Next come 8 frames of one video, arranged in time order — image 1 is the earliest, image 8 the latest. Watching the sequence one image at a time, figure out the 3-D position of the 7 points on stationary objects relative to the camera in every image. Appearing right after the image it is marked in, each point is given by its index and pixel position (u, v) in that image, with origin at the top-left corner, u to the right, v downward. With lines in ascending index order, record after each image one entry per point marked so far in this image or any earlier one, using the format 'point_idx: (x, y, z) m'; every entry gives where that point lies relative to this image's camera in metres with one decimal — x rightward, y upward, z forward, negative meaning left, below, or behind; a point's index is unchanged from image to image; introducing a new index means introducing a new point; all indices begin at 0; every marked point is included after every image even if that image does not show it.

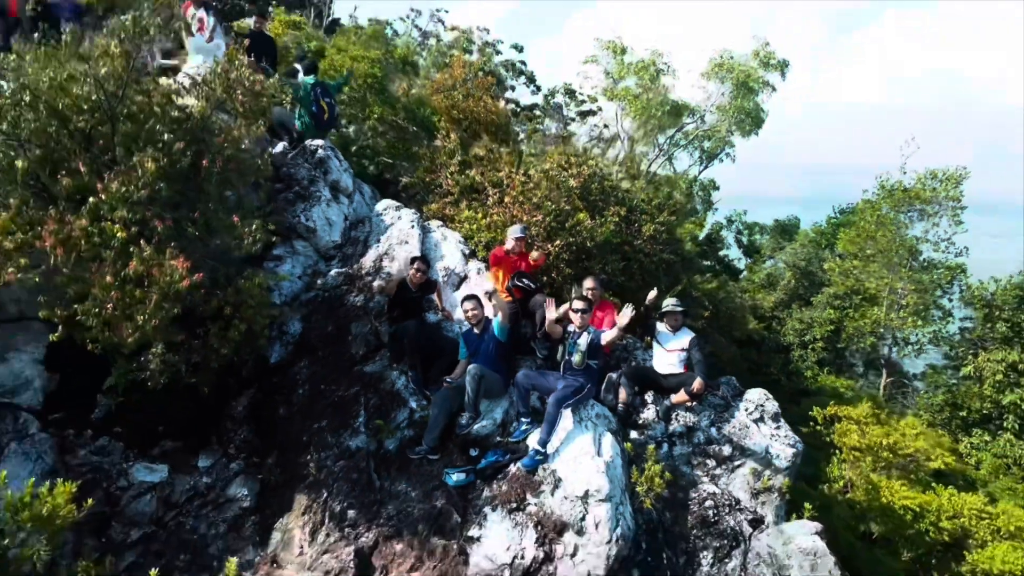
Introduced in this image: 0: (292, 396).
0: (-0.9, -0.4, +3.8) m
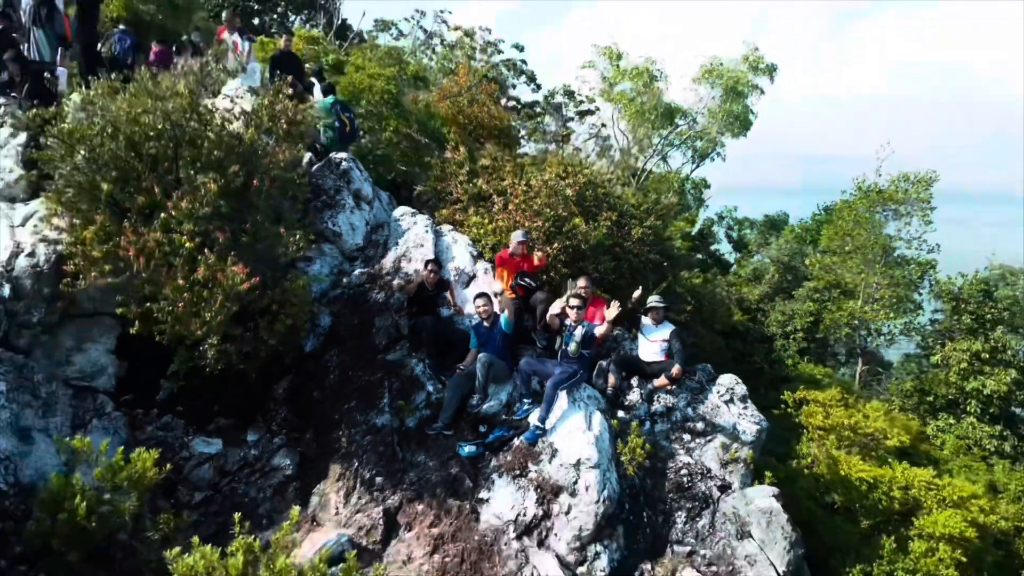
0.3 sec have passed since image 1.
0: (-0.9, -0.4, +4.4) m
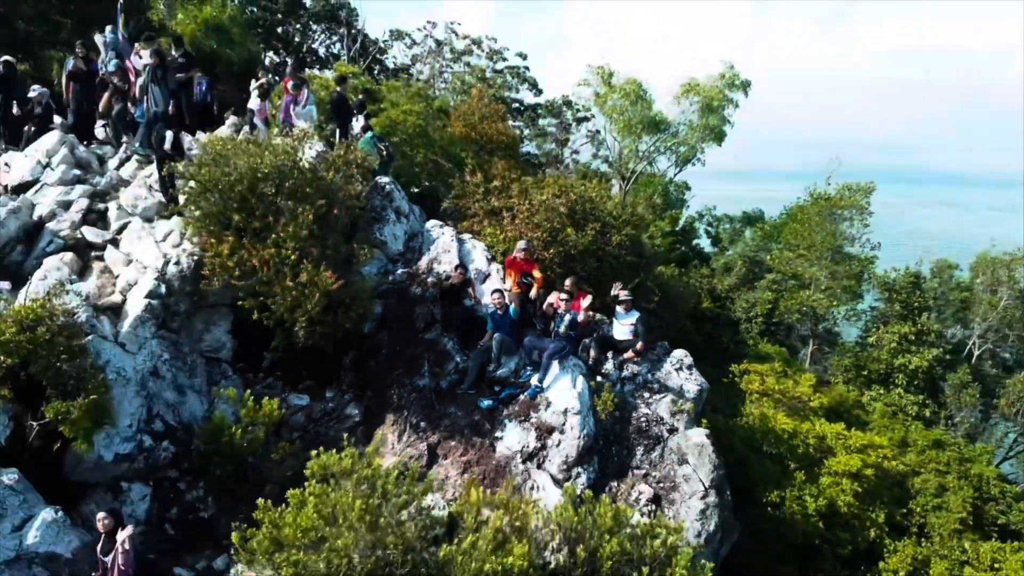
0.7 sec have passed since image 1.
0: (-0.8, -0.4, +6.0) m
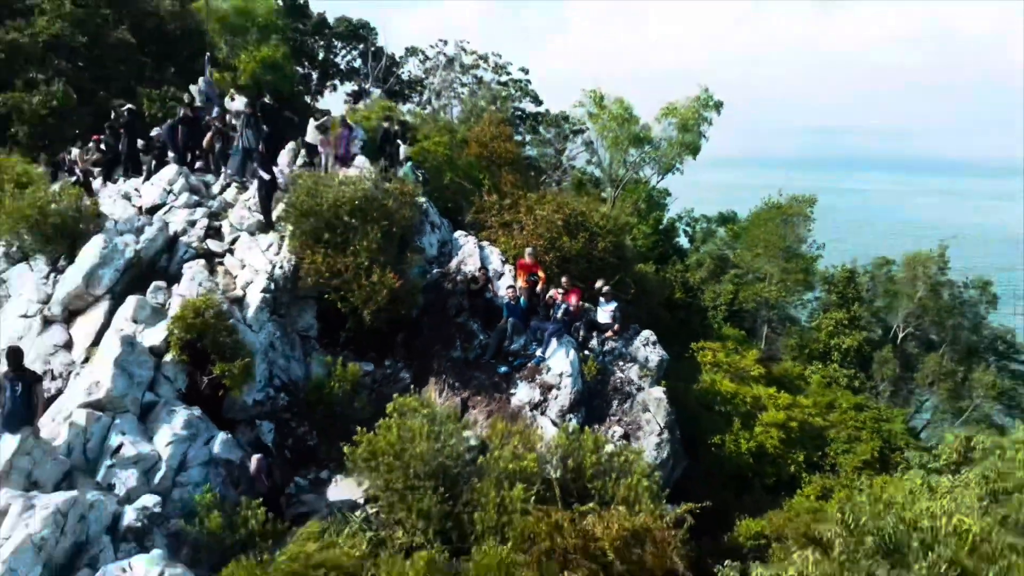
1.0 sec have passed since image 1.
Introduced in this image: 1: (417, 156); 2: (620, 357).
0: (-0.8, -0.4, +8.1) m
1: (-1.0, +1.4, +10.1) m
2: (+0.9, -0.6, +8.0) m
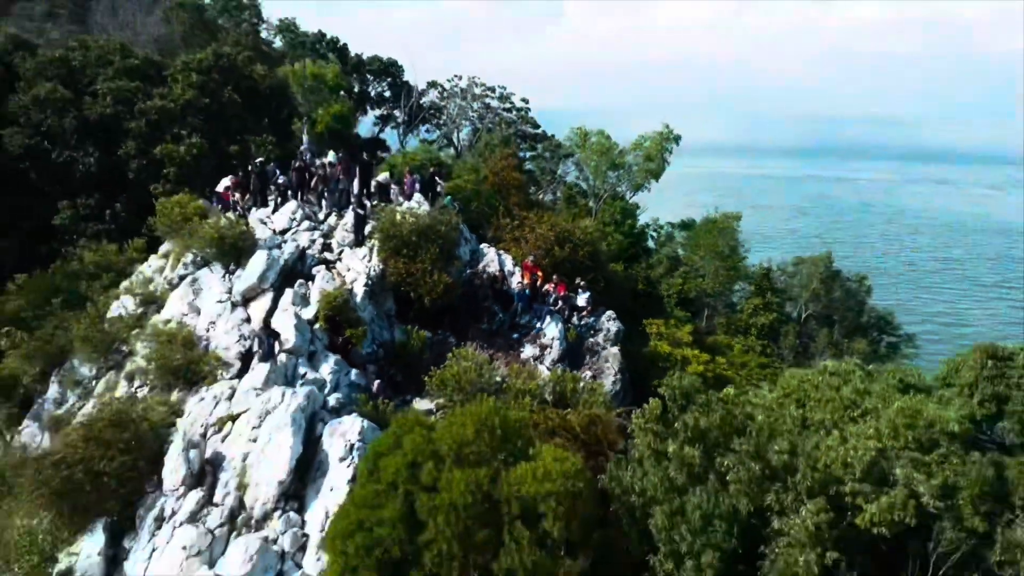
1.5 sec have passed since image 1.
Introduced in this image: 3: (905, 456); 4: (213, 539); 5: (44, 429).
0: (-0.6, -0.3, +12.3) m
1: (-0.9, +1.5, +14.3) m
2: (+1.0, -0.5, +12.3) m
3: (+3.0, -1.3, +7.1) m
4: (-2.4, -2.0, +7.7) m
5: (-5.8, -1.7, +11.5) m
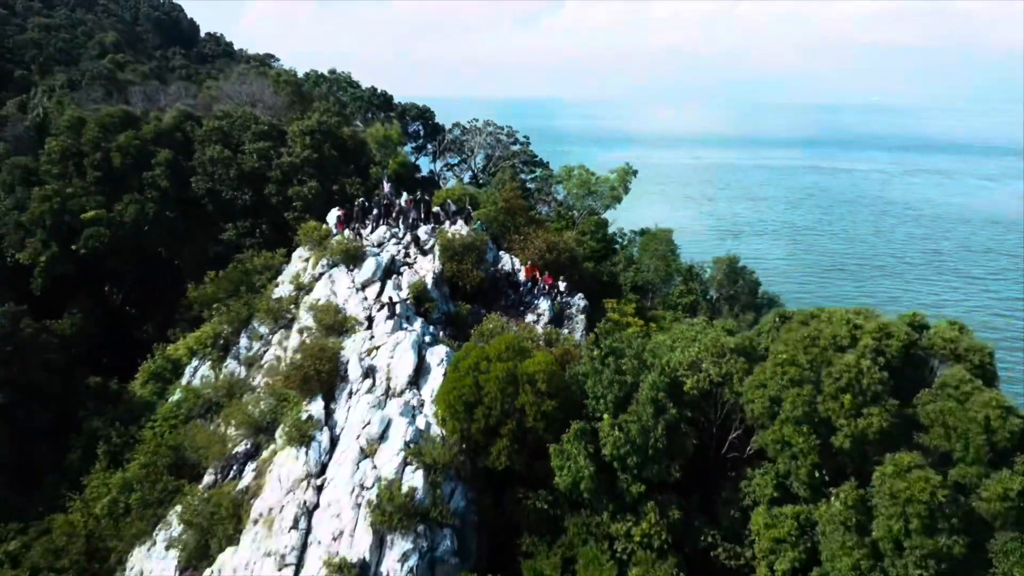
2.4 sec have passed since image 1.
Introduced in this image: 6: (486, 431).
0: (-0.5, -0.1, +20.2) m
1: (-0.7, +1.7, +22.2) m
2: (+1.2, -0.3, +20.2) m
3: (+3.2, -1.1, +15.1) m
4: (-2.2, -1.9, +15.6) m
5: (-5.7, -1.6, +19.5) m
6: (-0.4, -2.2, +14.5) m
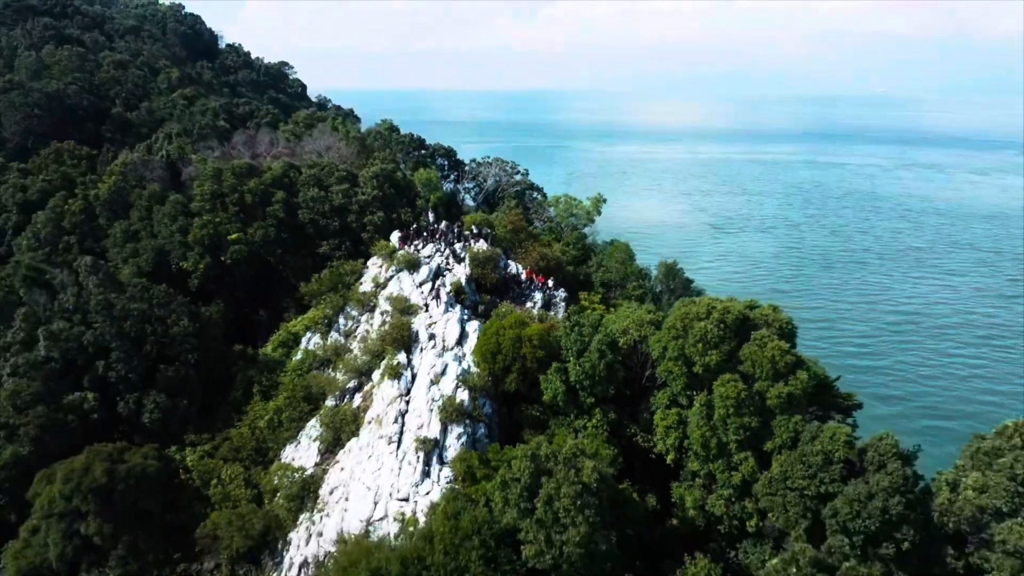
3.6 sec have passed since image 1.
0: (-0.3, -0.1, +30.7) m
1: (-0.6, +1.8, +32.6) m
2: (+1.4, -0.2, +30.7) m
3: (+3.3, -1.1, +25.5) m
4: (-2.1, -1.8, +26.0) m
5: (-5.5, -1.5, +29.9) m
6: (-0.2, -2.2, +24.9) m
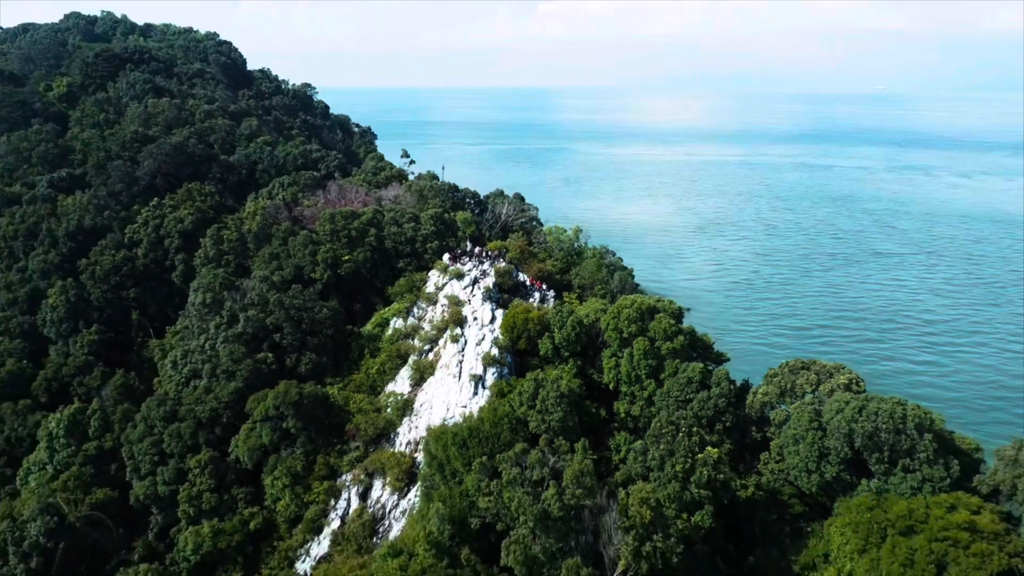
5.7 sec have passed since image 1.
0: (+0.2, -0.2, +49.5) m
1: (-0.1, +1.7, +51.4) m
2: (+1.9, -0.3, +49.4) m
3: (+3.8, -1.2, +44.3) m
4: (-1.6, -1.9, +44.8) m
5: (-5.0, -1.6, +48.7) m
6: (+0.3, -2.3, +43.7) m
